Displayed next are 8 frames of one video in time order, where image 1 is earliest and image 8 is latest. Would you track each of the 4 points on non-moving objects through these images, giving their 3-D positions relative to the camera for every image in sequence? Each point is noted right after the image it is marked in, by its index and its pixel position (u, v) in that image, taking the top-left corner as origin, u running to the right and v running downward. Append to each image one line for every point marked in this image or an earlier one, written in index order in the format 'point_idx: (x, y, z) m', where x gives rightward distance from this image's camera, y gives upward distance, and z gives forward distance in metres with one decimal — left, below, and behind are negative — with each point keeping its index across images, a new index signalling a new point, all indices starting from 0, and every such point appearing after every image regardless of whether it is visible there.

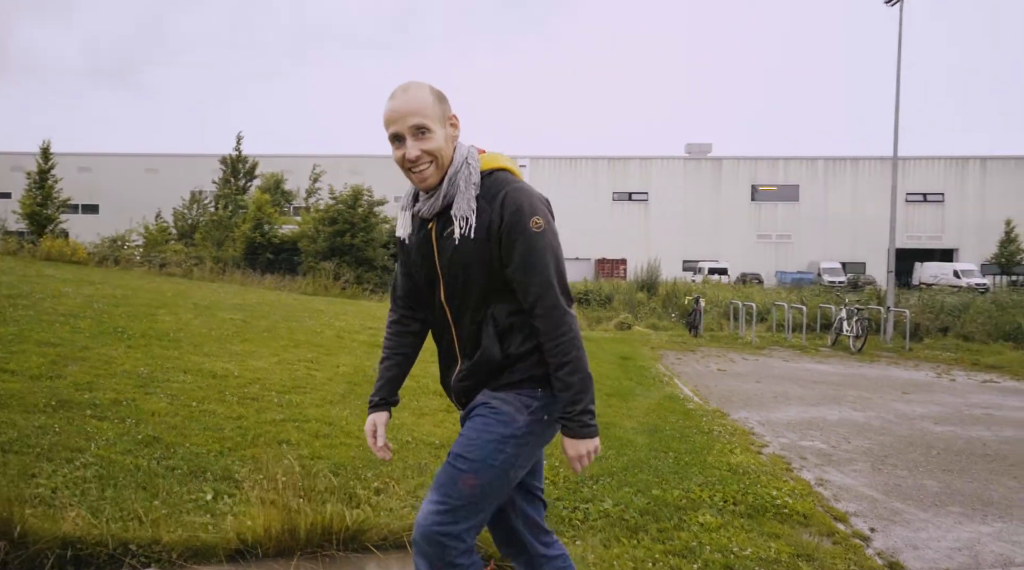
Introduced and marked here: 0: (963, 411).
0: (+5.3, -1.5, +8.4) m
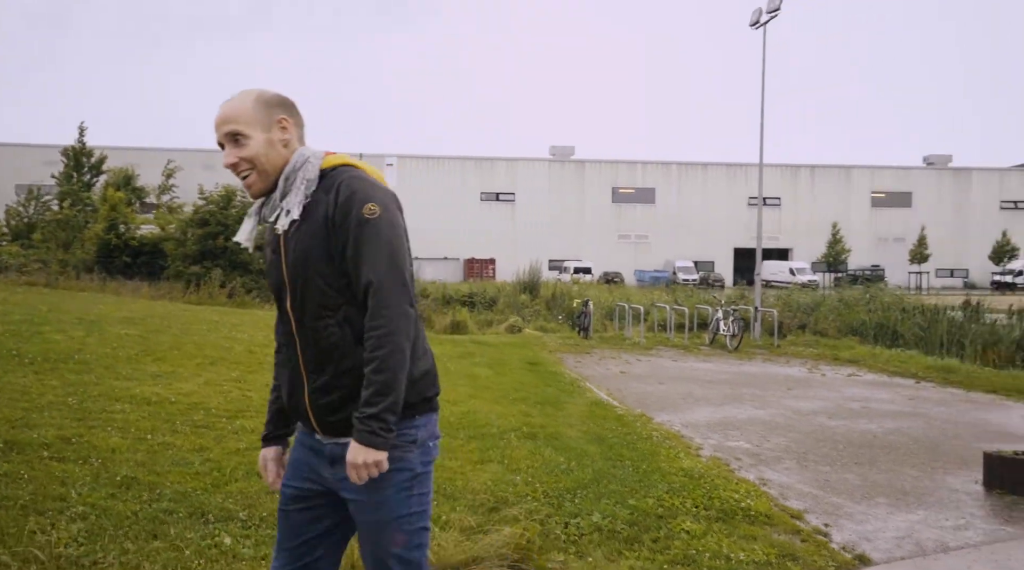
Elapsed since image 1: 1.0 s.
0: (+4.4, -1.6, +9.4) m
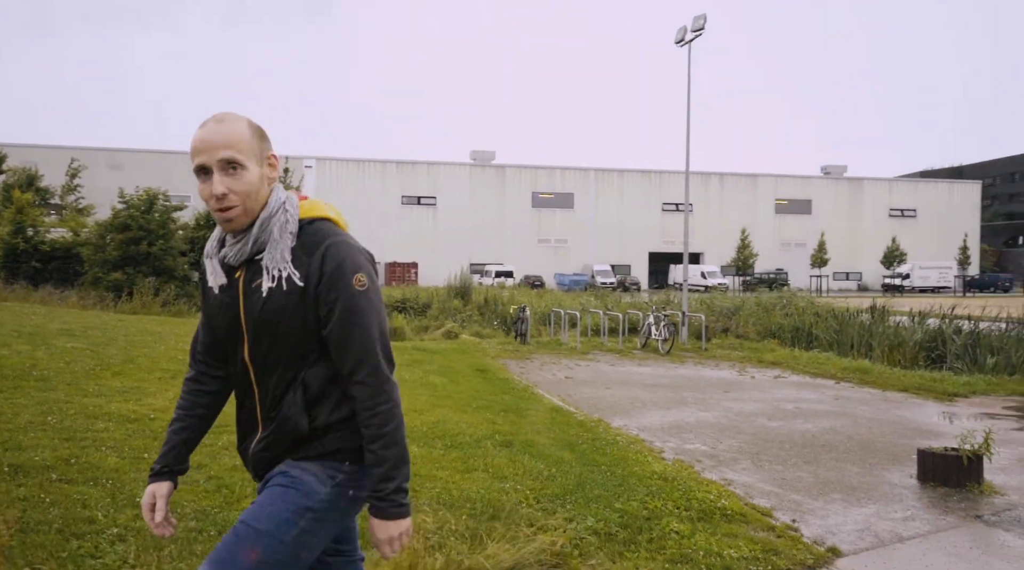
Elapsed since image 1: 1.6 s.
0: (+3.8, -1.7, +10.0) m
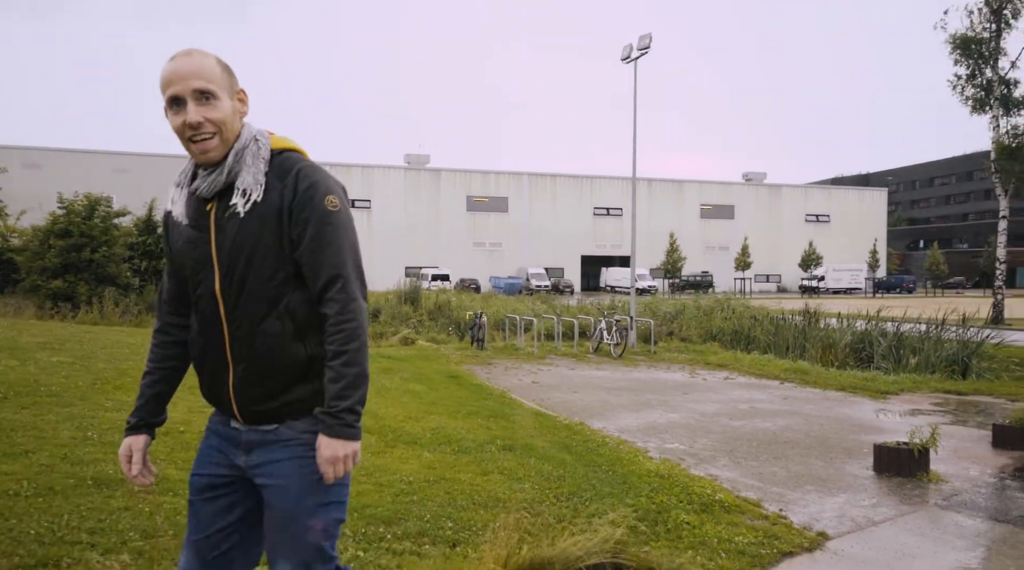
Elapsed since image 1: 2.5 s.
0: (+3.4, -1.8, +10.8) m
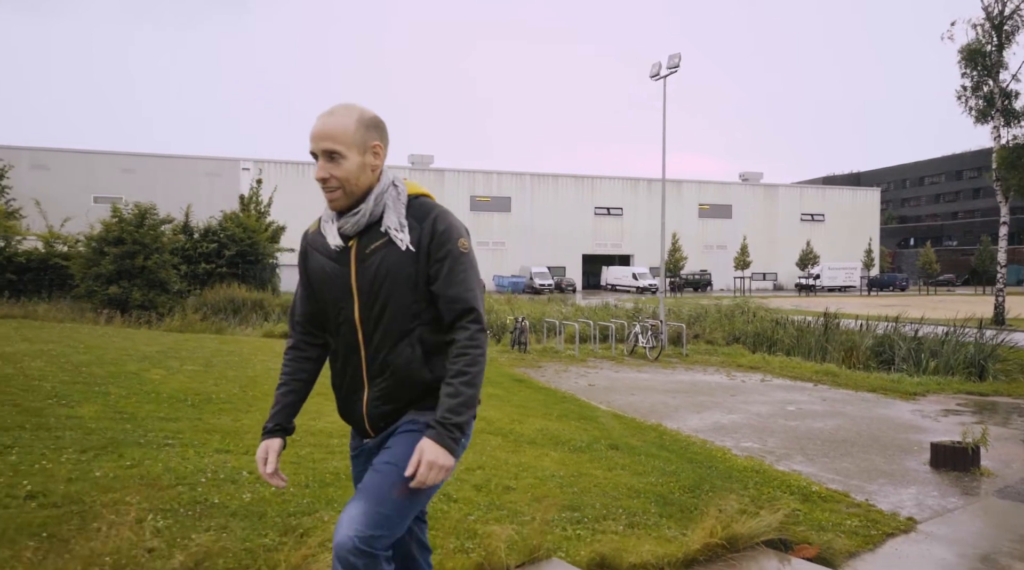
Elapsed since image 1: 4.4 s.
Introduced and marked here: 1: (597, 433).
0: (+4.5, -2.0, +11.8) m
1: (+1.0, -1.7, +8.4) m
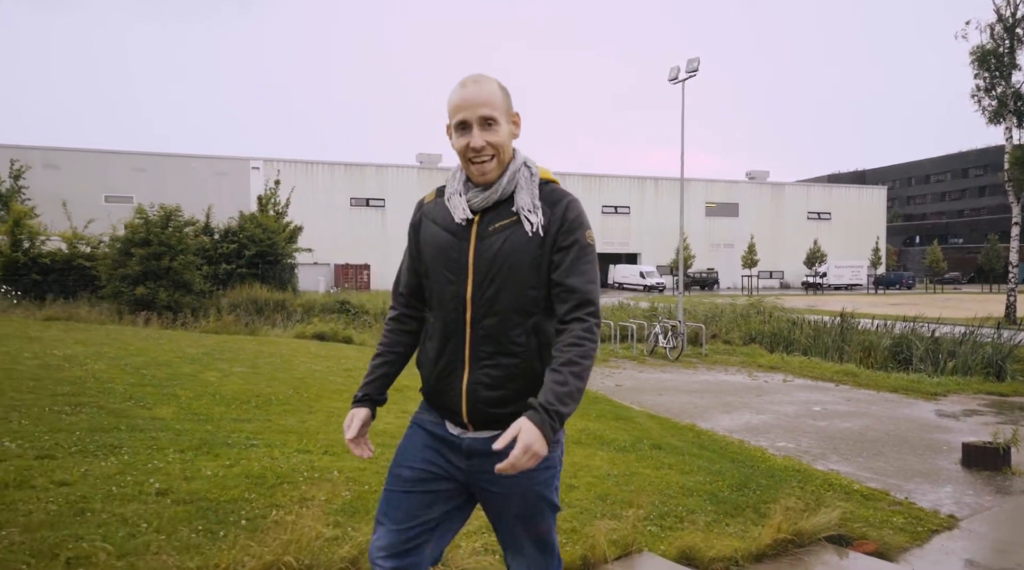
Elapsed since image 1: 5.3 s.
0: (+5.0, -2.1, +12.1) m
1: (+1.5, -1.8, +8.6) m
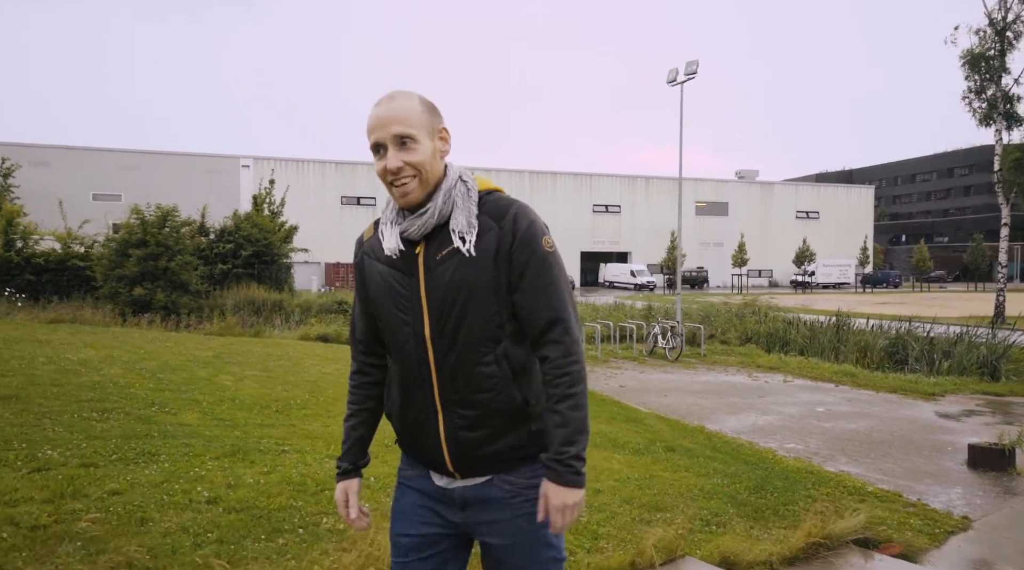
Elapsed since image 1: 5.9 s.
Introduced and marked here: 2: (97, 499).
0: (+5.1, -2.1, +12.2) m
1: (+1.7, -1.8, +8.7) m
2: (-2.1, -1.1, +3.7) m
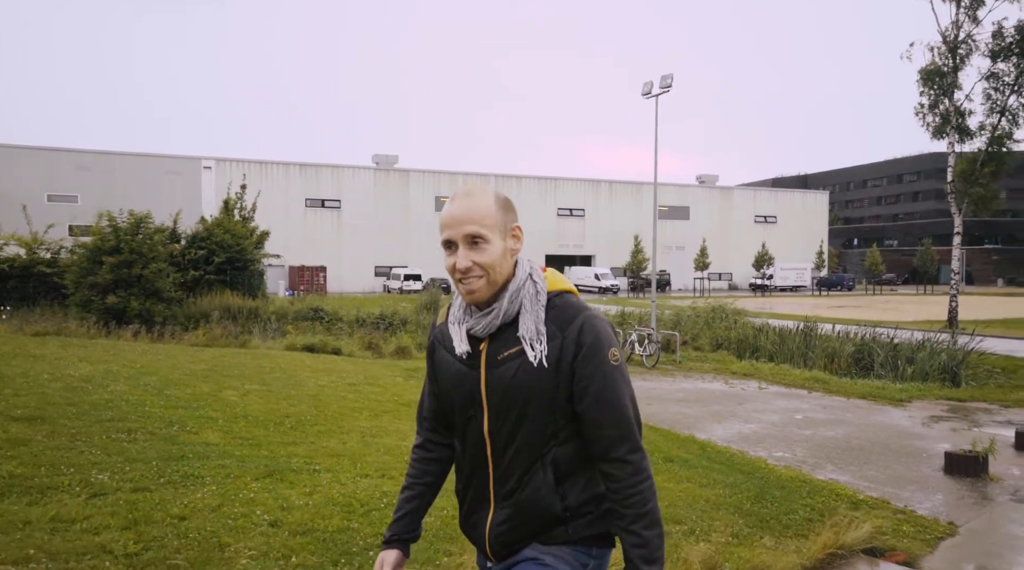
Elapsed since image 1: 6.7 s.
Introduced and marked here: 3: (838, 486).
0: (+5.0, -2.3, +12.7) m
1: (+1.7, -2.0, +9.1) m
2: (-1.8, -1.3, +3.8) m
3: (+3.5, -2.2, +7.7) m
